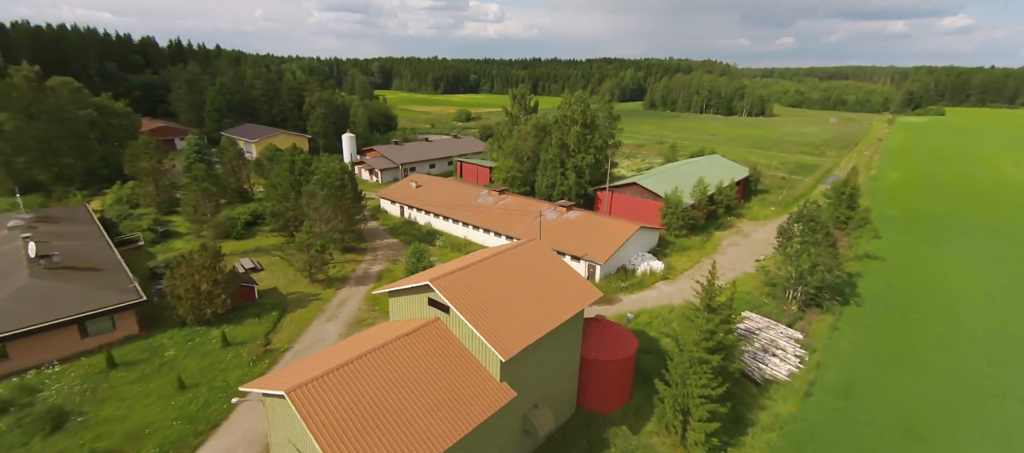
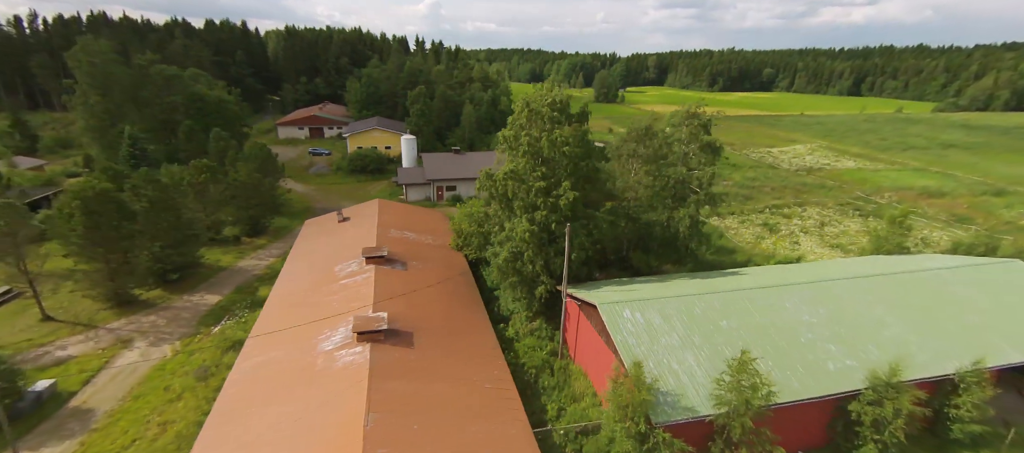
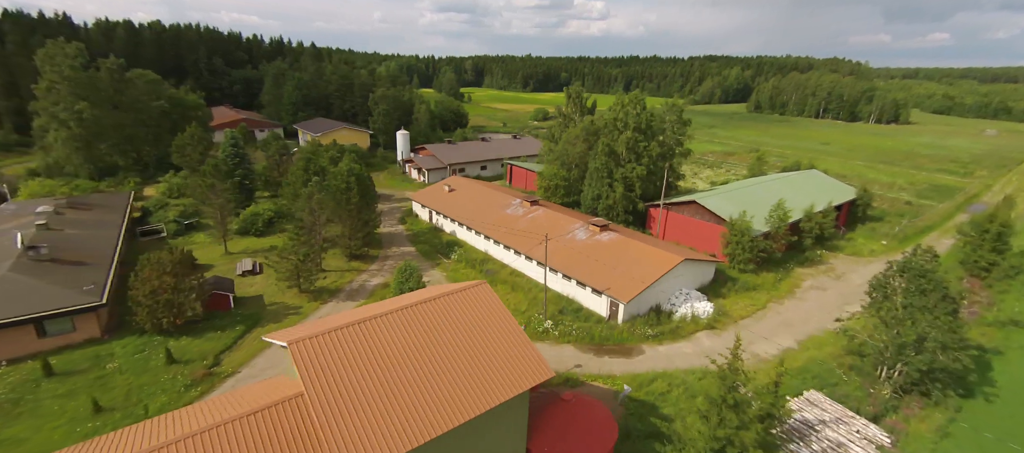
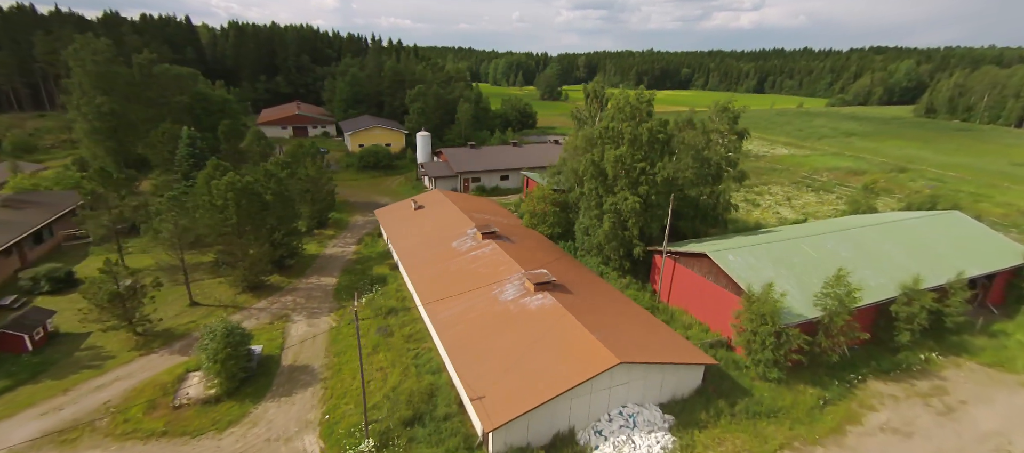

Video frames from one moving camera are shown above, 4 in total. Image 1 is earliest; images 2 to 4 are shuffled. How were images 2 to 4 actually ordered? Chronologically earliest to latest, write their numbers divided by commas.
3, 4, 2
